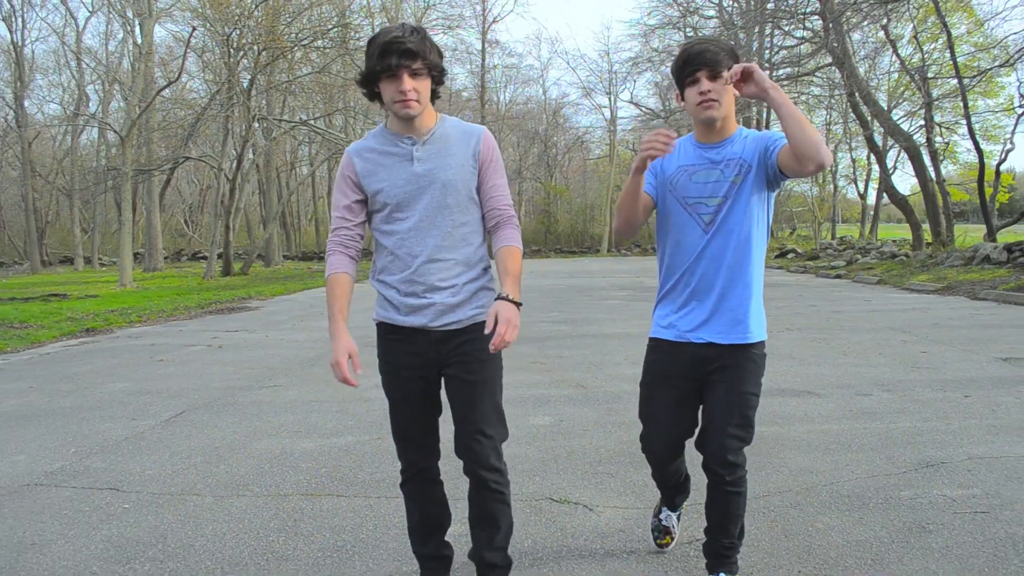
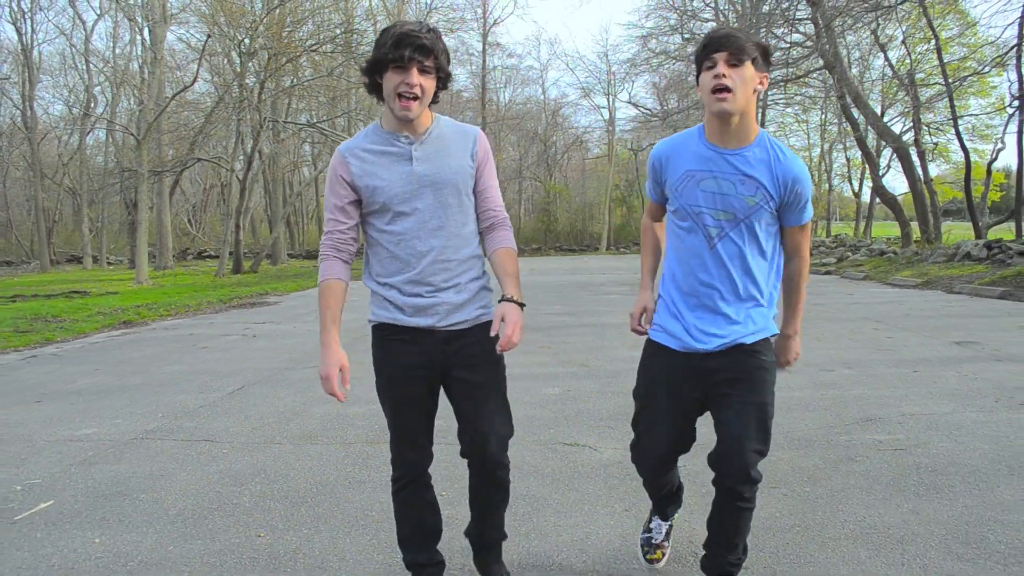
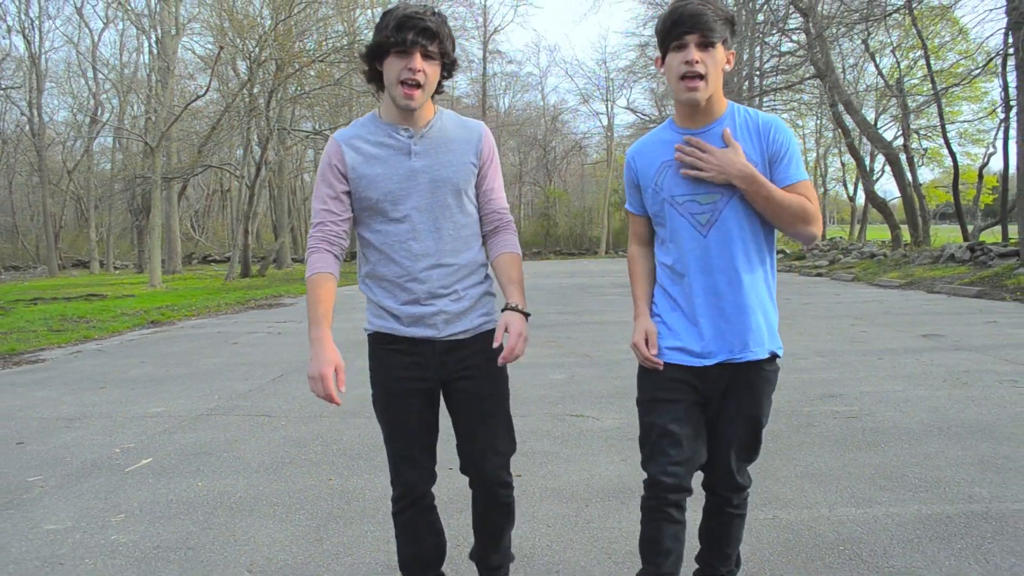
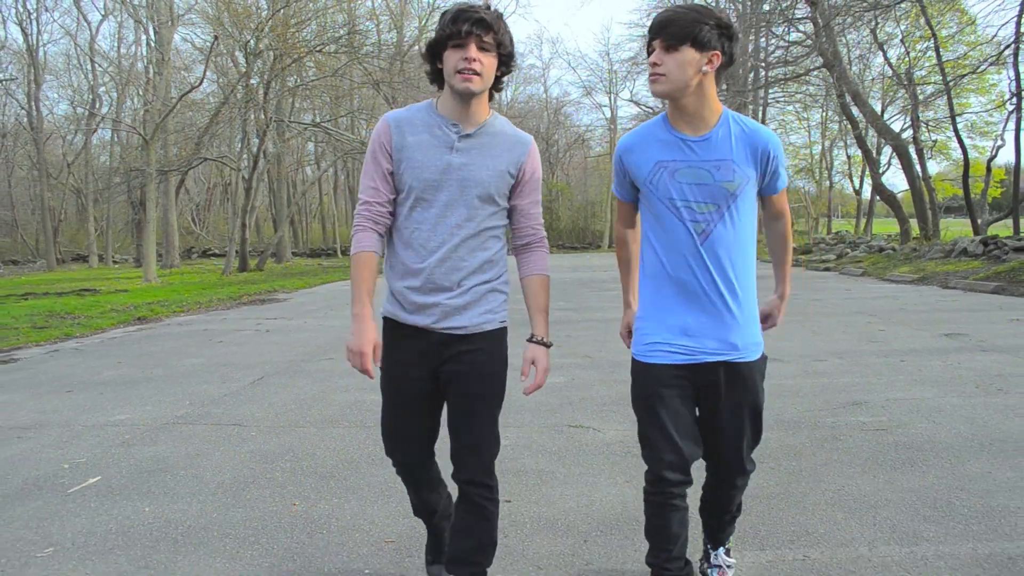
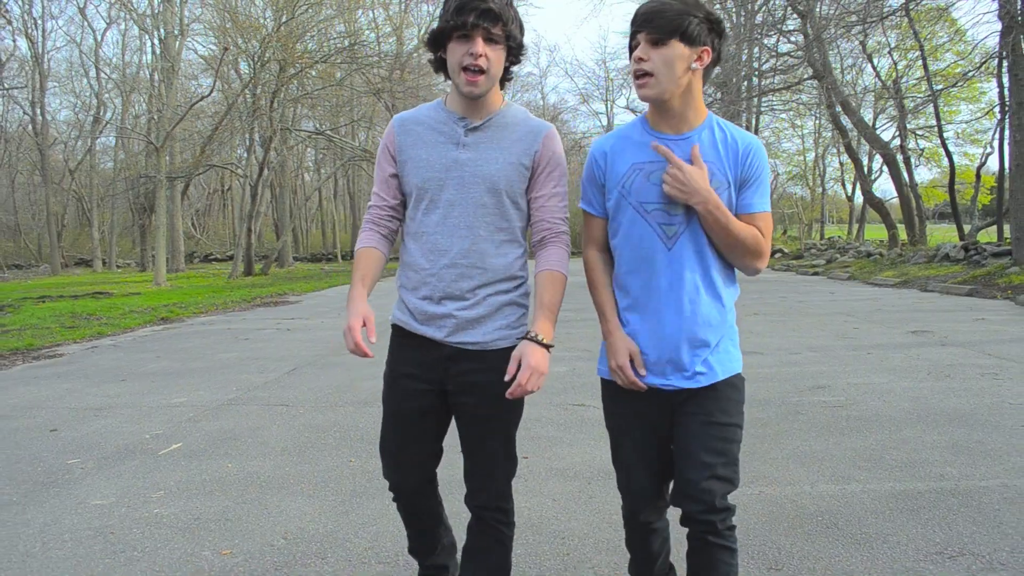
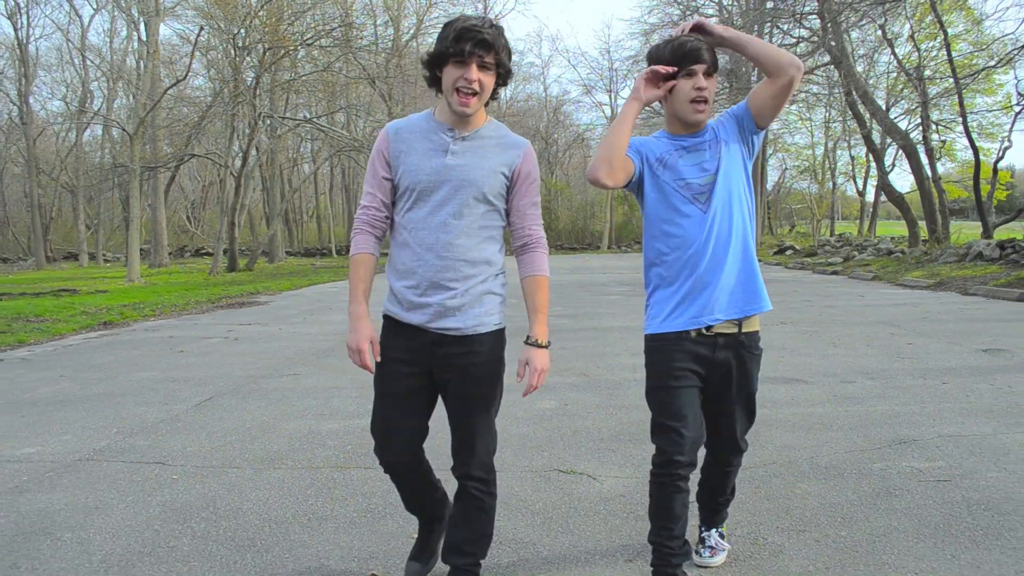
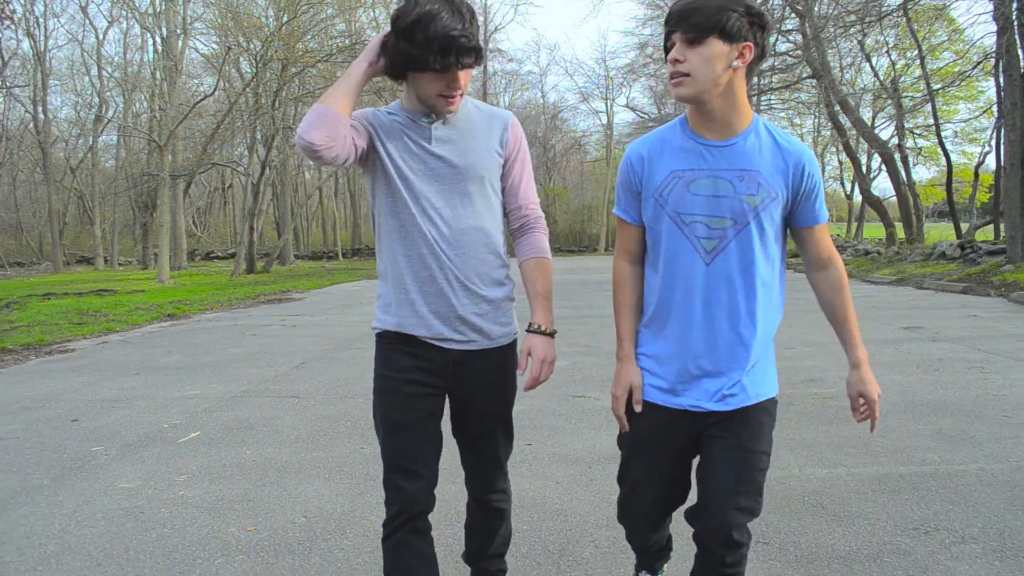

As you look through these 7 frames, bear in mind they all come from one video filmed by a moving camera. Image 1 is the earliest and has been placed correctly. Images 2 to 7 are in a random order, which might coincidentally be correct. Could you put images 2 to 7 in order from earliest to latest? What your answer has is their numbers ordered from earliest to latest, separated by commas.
6, 2, 4, 3, 5, 7
